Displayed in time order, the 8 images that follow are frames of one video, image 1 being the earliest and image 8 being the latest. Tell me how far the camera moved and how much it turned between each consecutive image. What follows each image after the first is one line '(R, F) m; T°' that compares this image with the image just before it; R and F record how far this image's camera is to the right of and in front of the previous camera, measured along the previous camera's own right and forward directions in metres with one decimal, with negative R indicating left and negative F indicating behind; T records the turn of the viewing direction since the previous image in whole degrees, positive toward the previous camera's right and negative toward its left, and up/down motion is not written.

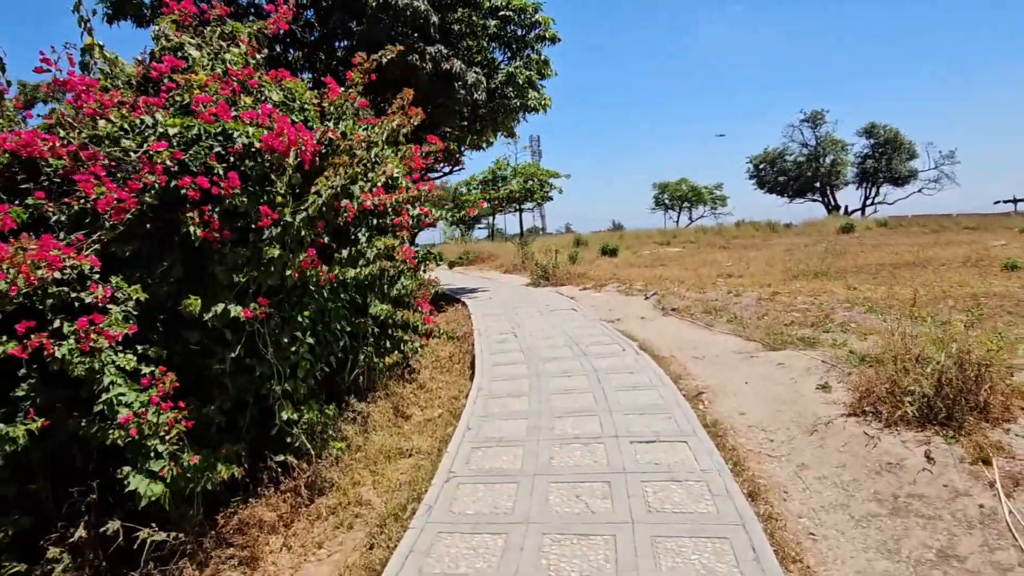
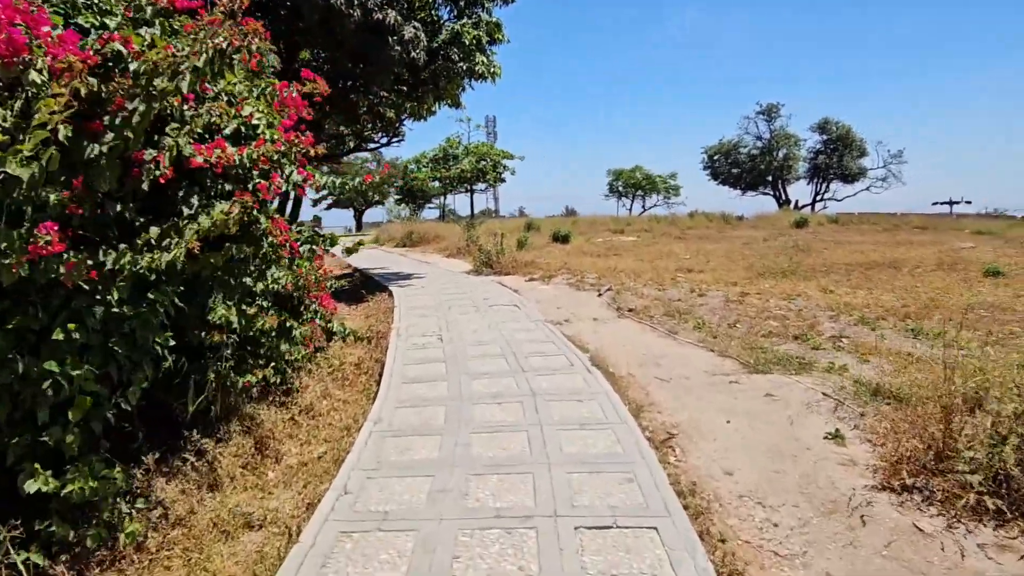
(+0.2, +1.1) m; +4°
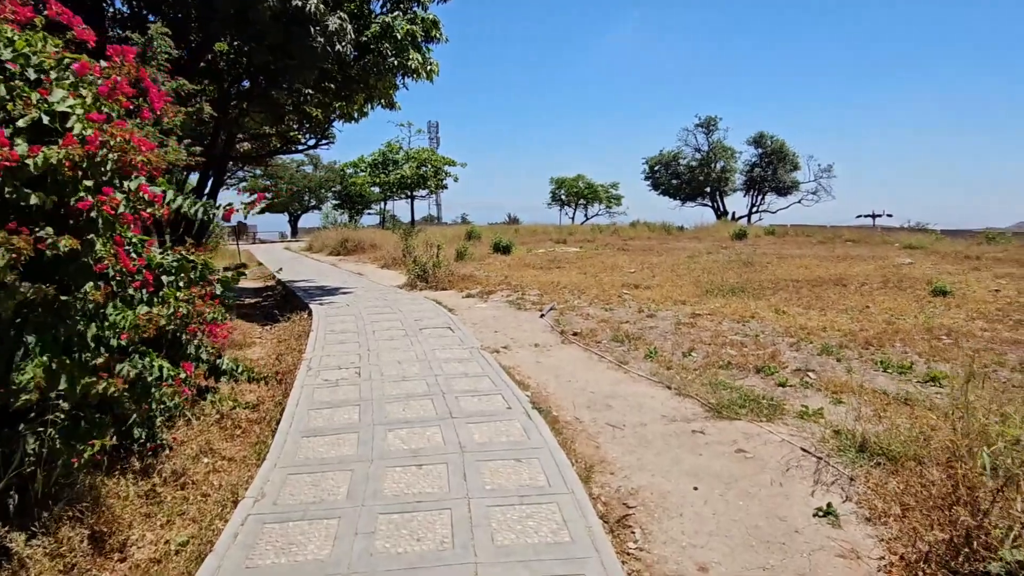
(+0.1, +0.6) m; +5°
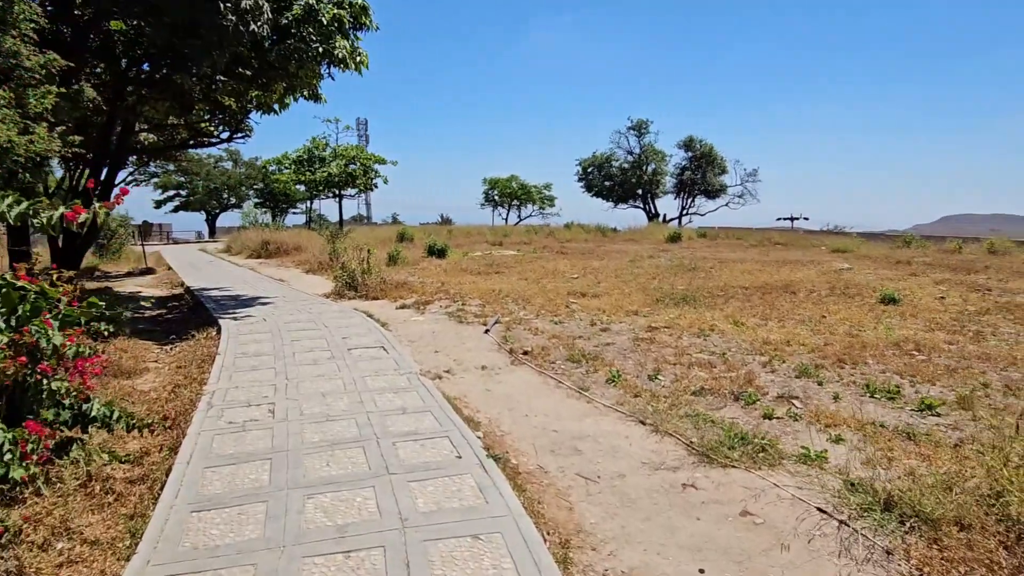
(-0.1, +0.6) m; +6°
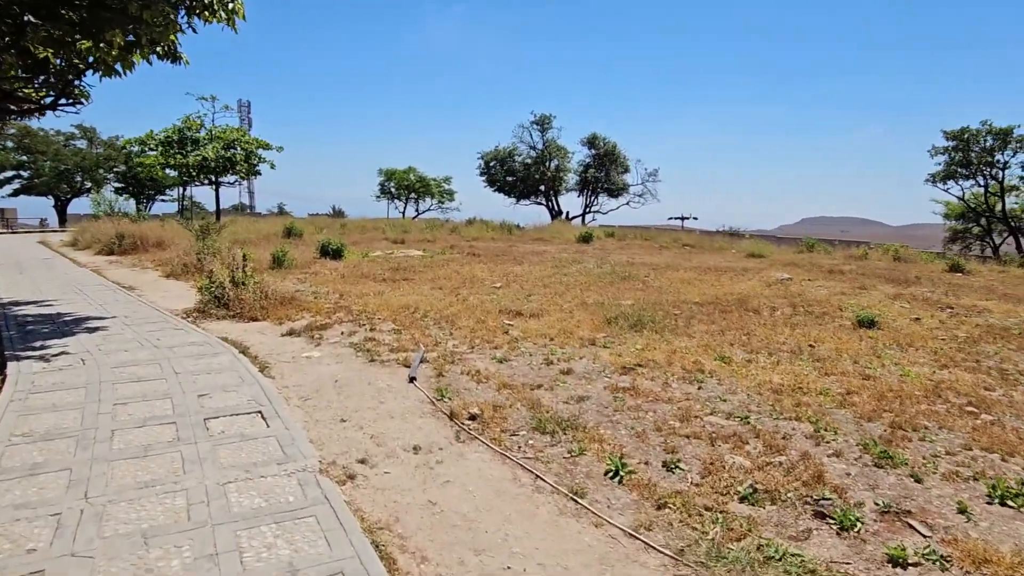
(-0.3, +1.5) m; +10°
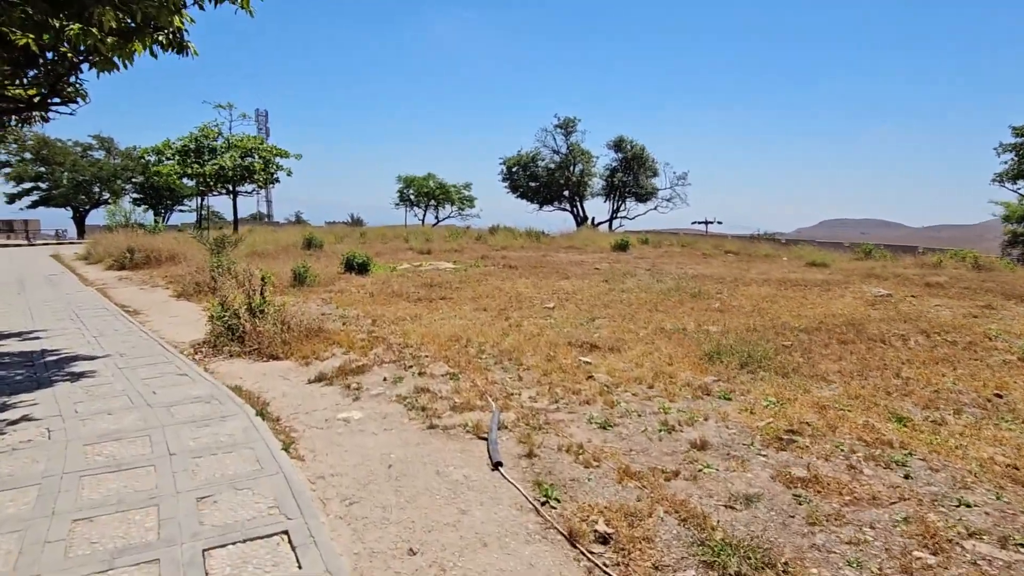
(-0.5, +1.2) m; -1°
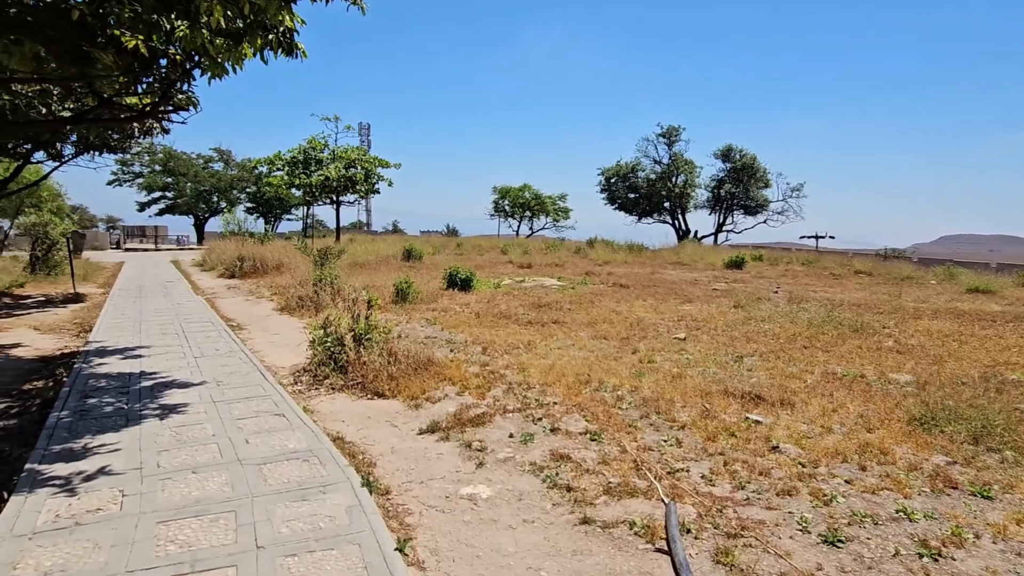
(-0.4, +0.9) m; -8°
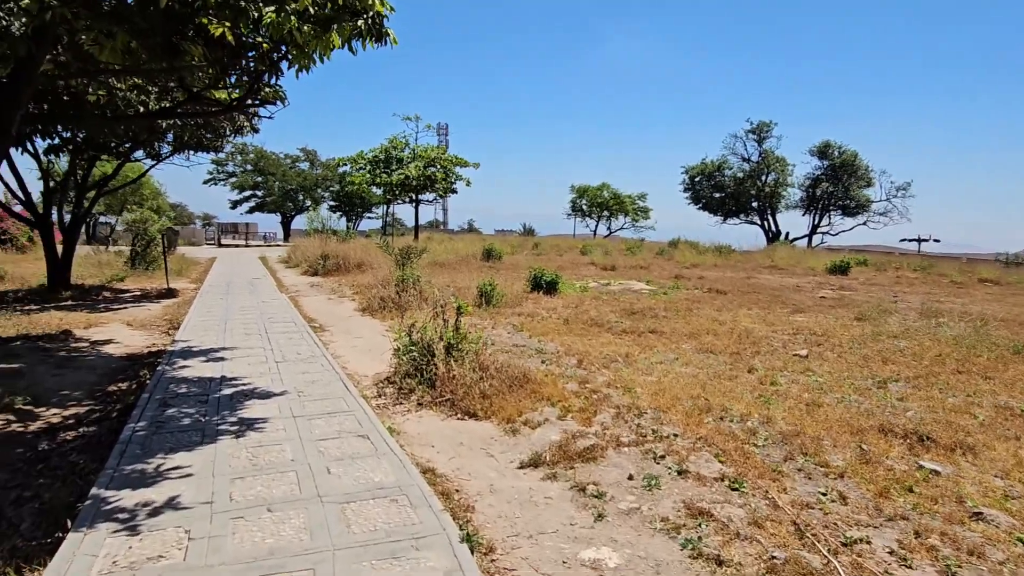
(-0.3, +0.6) m; -7°
